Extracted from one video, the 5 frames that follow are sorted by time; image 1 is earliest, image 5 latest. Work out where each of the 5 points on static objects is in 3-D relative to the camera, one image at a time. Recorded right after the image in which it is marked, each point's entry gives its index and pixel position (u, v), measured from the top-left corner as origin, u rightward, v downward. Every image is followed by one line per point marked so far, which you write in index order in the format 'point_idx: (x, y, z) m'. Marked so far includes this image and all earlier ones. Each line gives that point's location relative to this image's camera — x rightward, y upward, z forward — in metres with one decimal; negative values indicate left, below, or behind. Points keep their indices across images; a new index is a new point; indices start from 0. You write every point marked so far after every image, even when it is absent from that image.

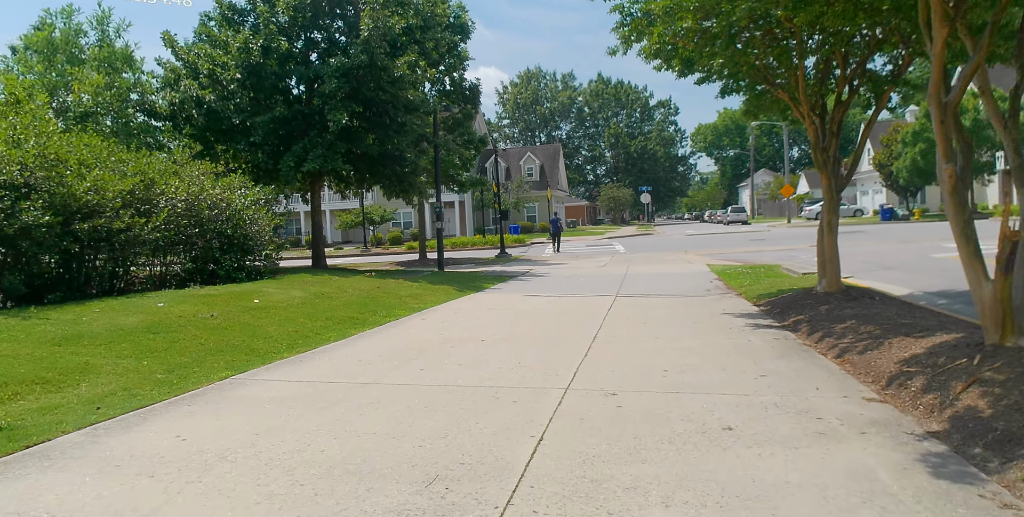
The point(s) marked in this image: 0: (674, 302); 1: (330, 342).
0: (+3.4, -0.9, +13.2) m
1: (-2.6, -1.2, +8.7) m
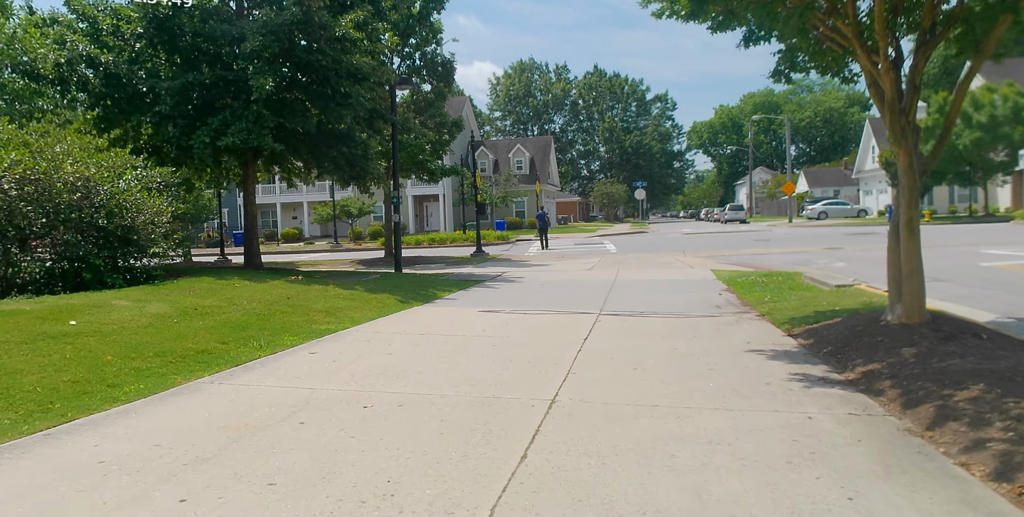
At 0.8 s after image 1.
0: (+2.6, -1.0, +9.8) m
1: (-3.4, -1.2, +5.4) m
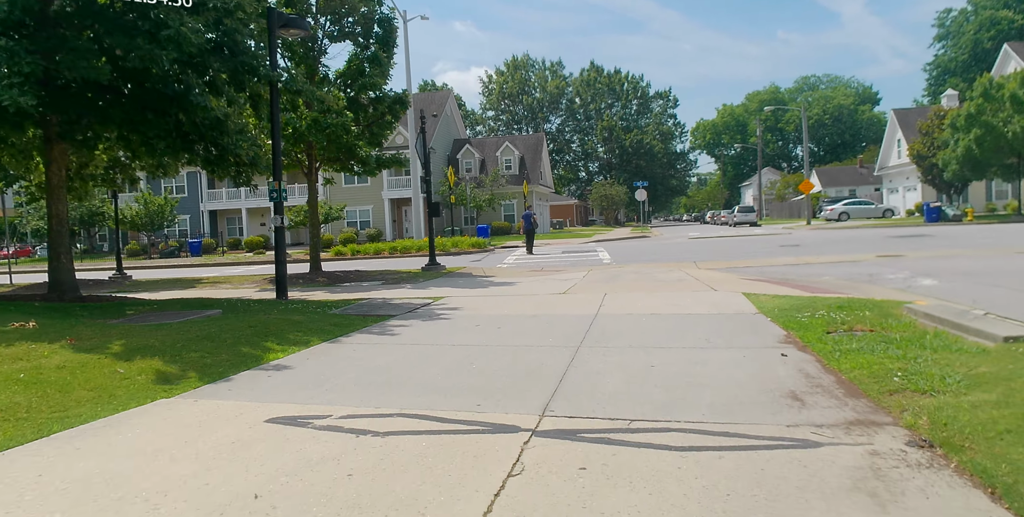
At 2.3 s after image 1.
0: (+1.2, -1.3, +3.7) m
1: (-4.7, -1.6, -0.7) m
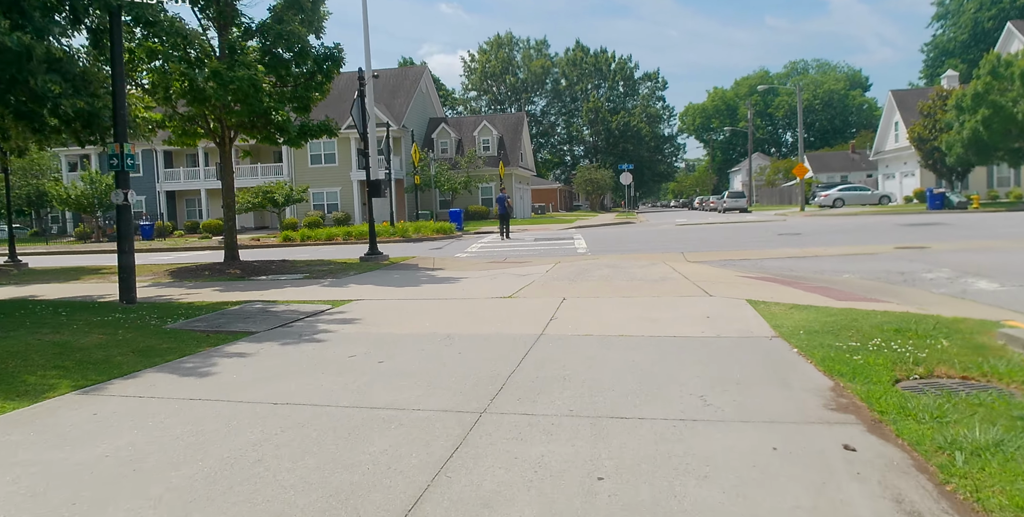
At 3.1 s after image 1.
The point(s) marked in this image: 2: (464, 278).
0: (+0.2, -1.4, +0.5) m
1: (-5.6, -1.7, -4.1) m
2: (-1.1, -0.4, +13.9) m
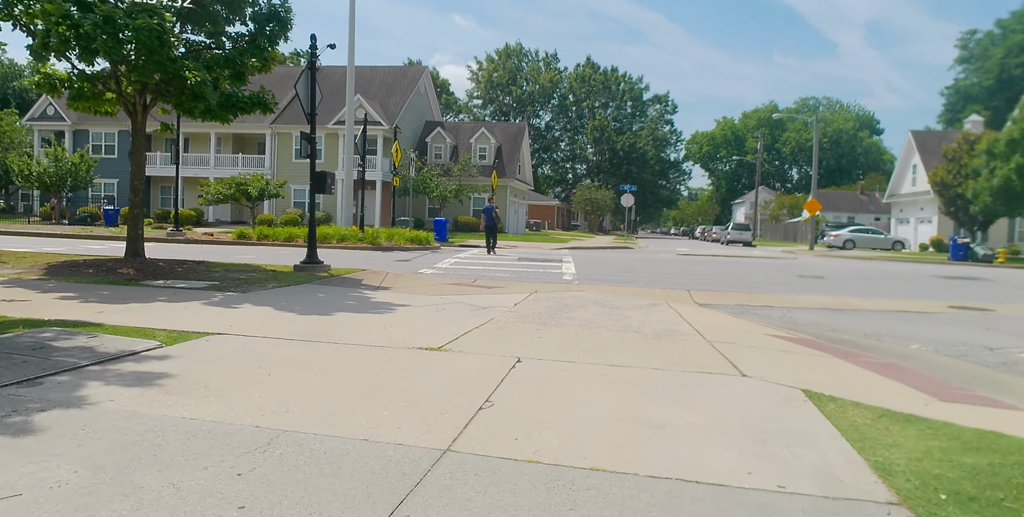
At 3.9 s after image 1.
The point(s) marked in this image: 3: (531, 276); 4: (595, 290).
0: (-0.5, -1.6, -2.8) m
1: (-6.3, -1.3, -7.4) m
2: (-1.8, -0.8, +10.5) m
3: (+0.6, -0.5, +19.4) m
4: (+1.9, -0.7, +14.7) m
